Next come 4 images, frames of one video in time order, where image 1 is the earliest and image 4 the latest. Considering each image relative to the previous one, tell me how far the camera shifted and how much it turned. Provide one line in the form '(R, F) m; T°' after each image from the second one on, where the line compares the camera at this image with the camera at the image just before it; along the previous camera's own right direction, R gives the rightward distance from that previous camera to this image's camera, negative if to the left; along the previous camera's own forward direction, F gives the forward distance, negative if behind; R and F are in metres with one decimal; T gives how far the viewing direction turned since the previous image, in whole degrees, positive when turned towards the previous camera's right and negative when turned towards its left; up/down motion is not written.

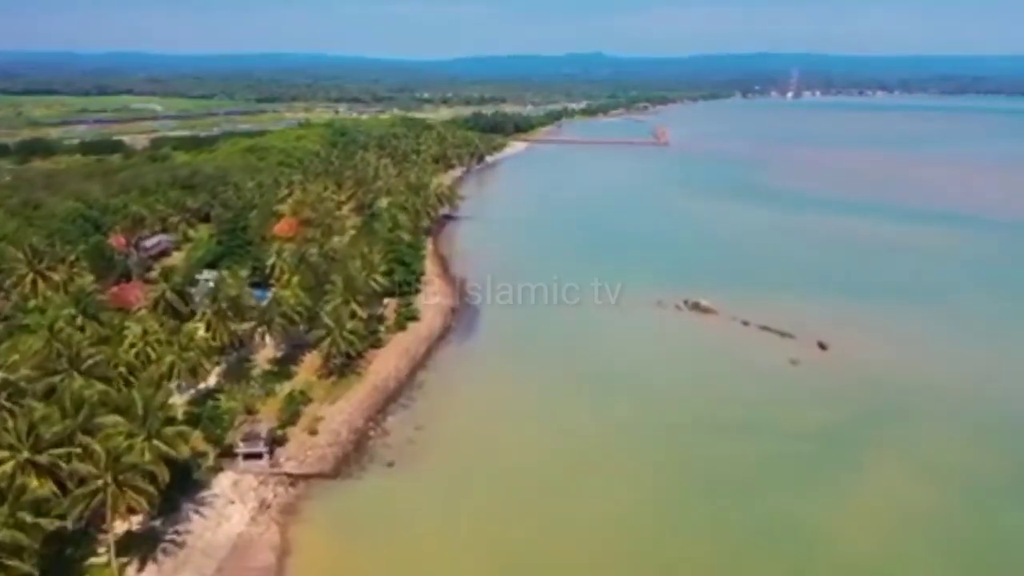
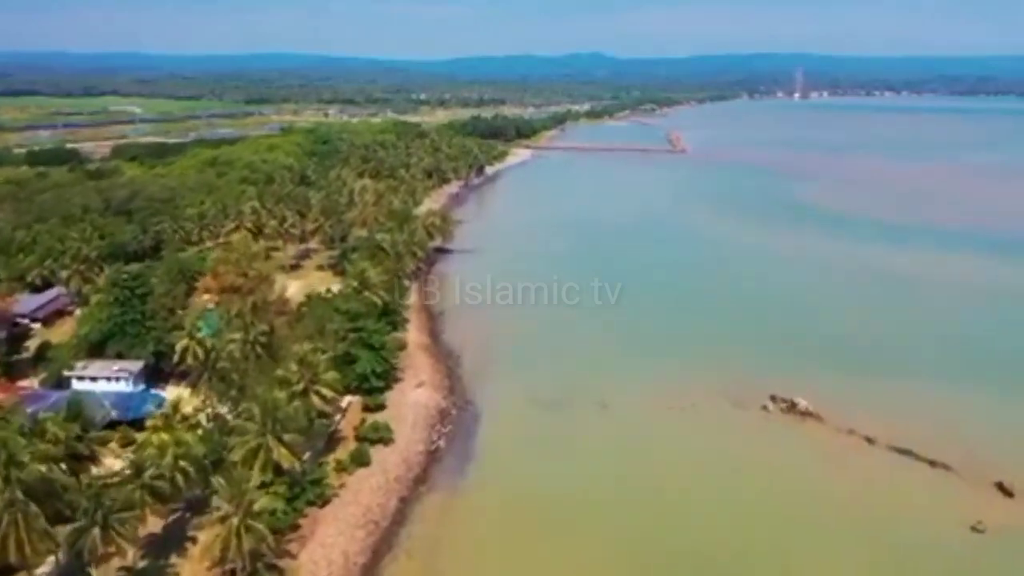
(-0.6, +16.3) m; 0°
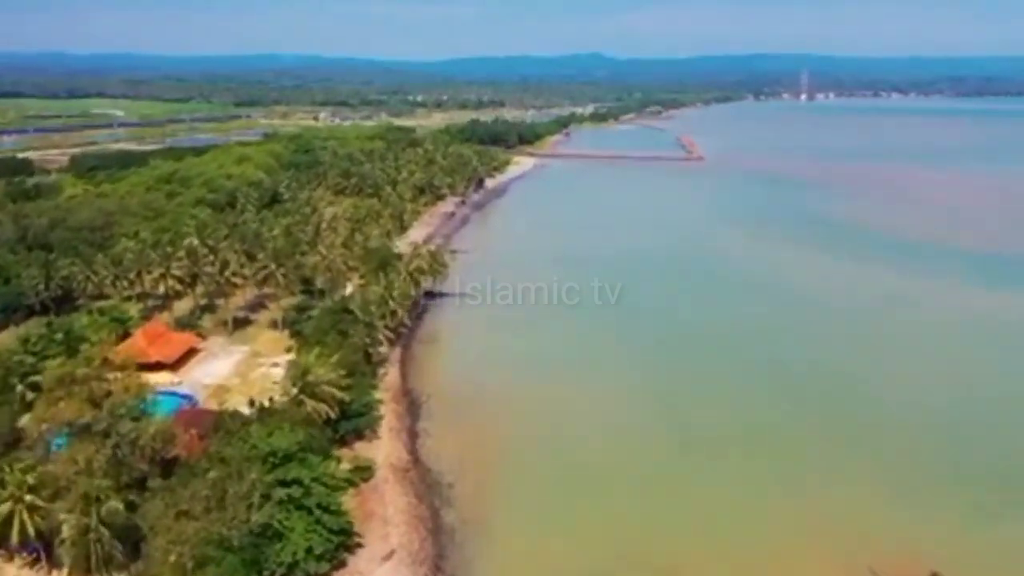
(-0.5, +14.0) m; 0°
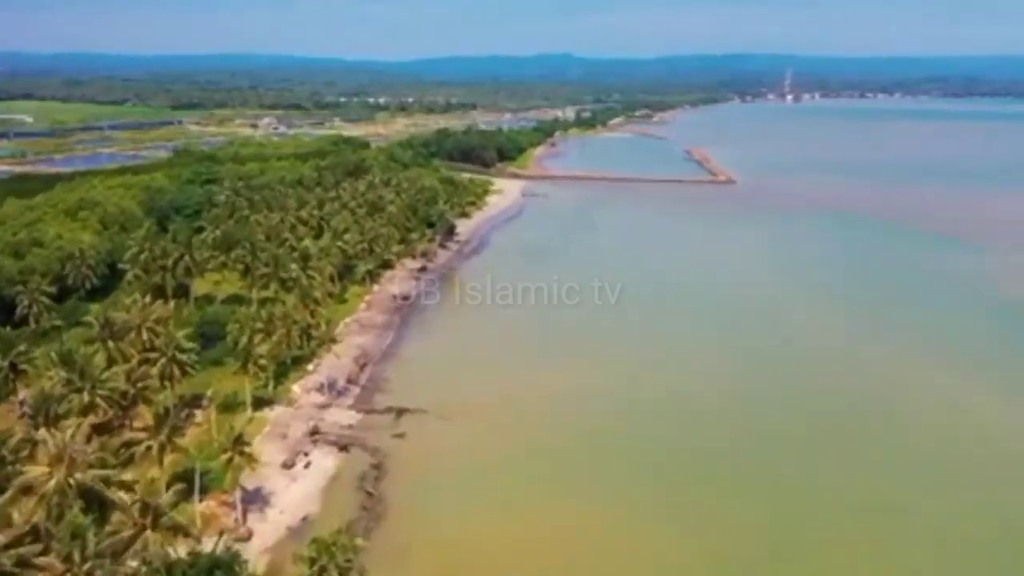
(-1.1, +33.9) m; +2°
